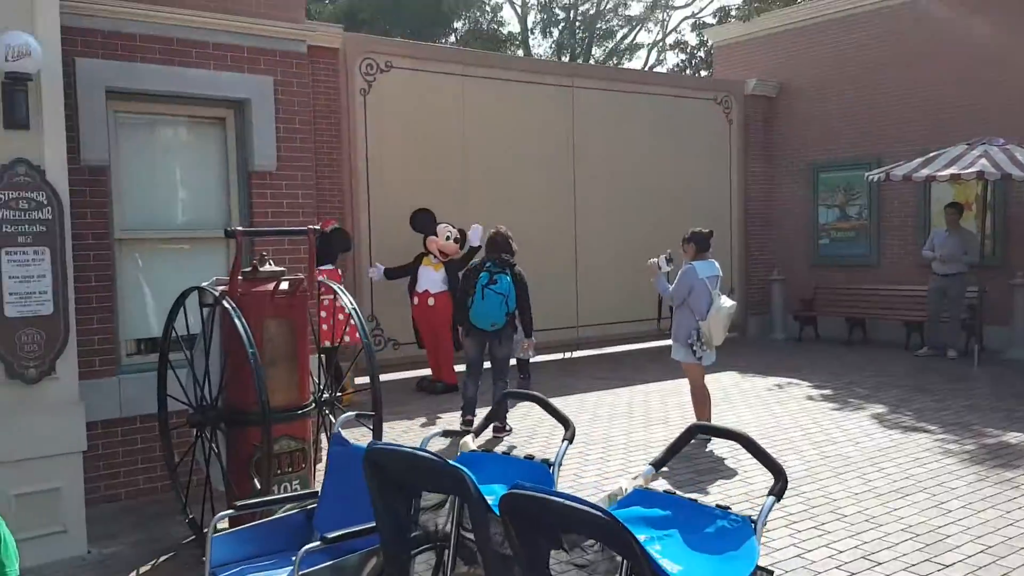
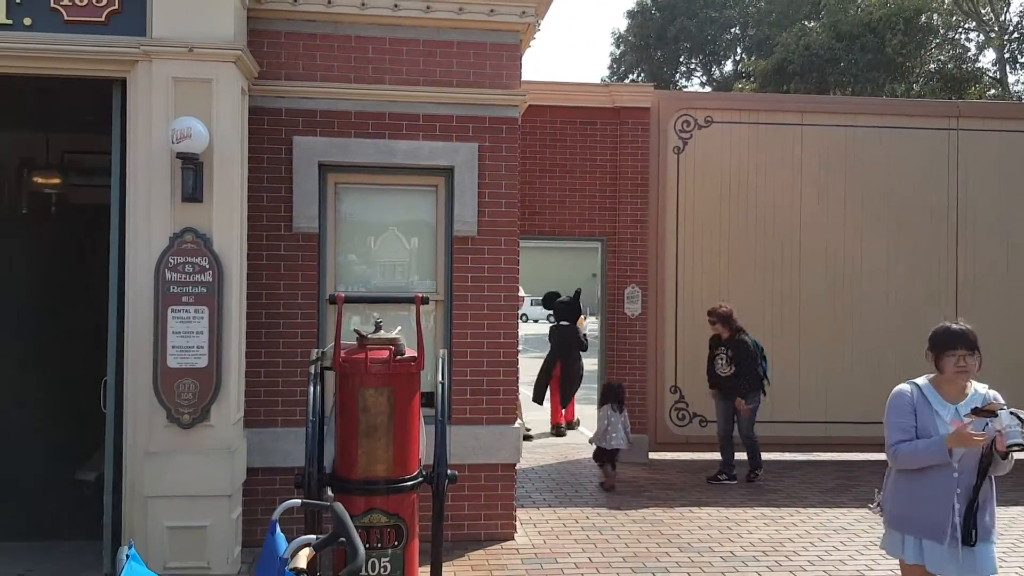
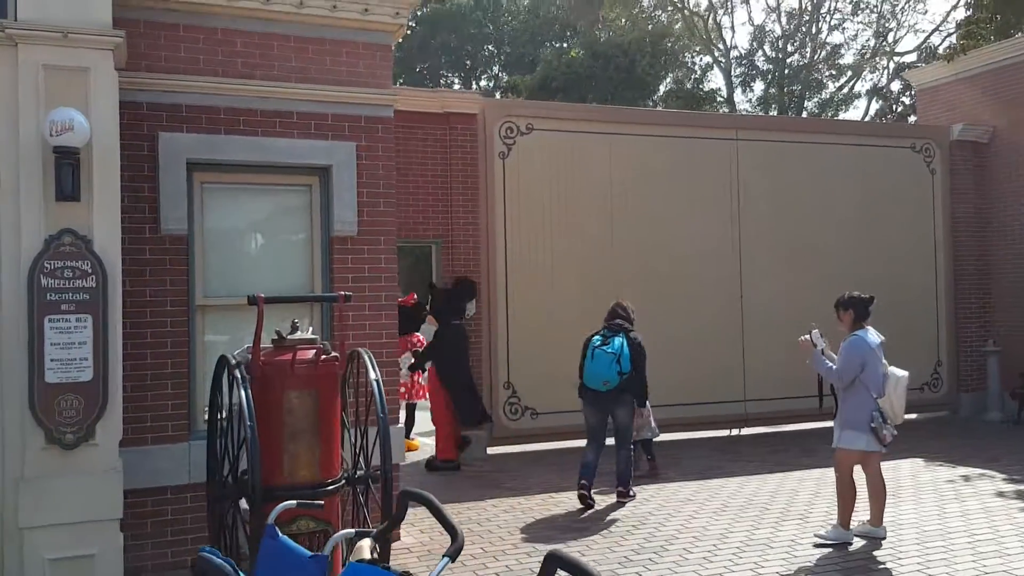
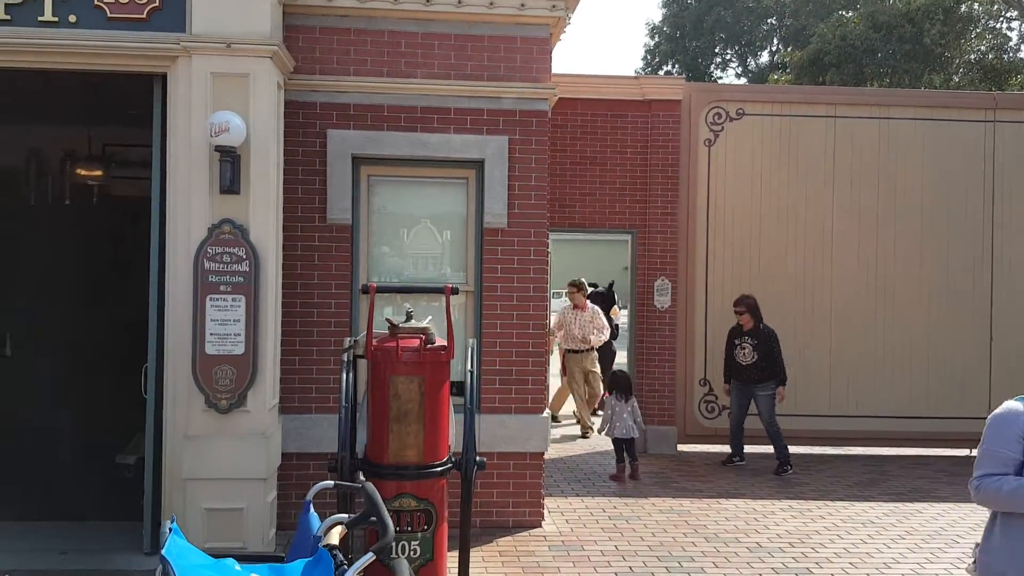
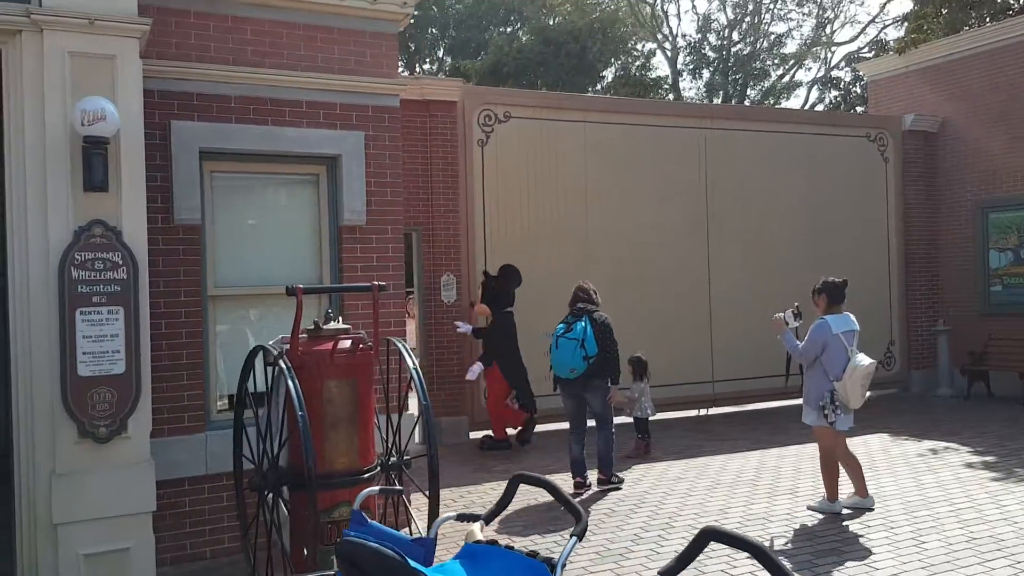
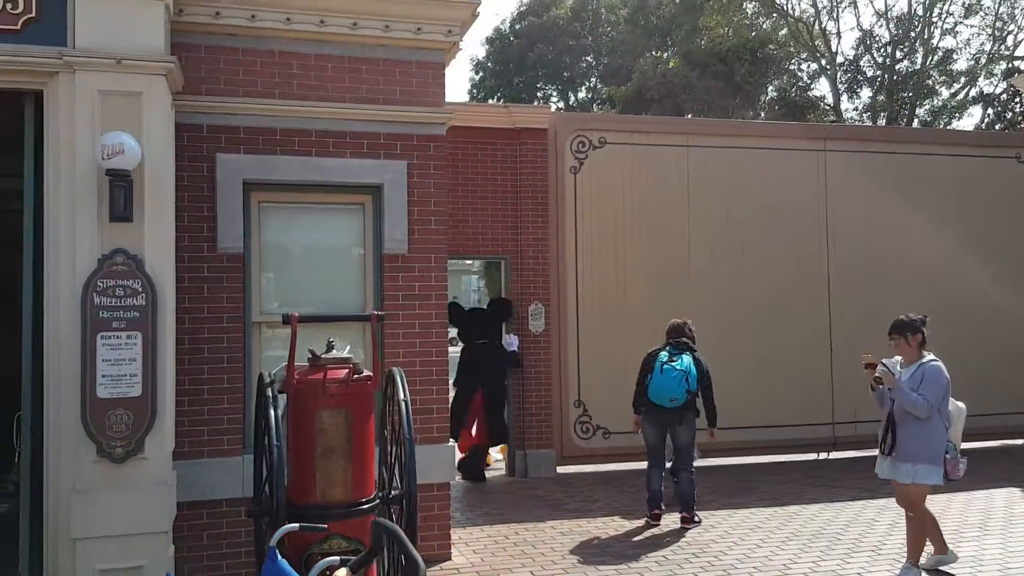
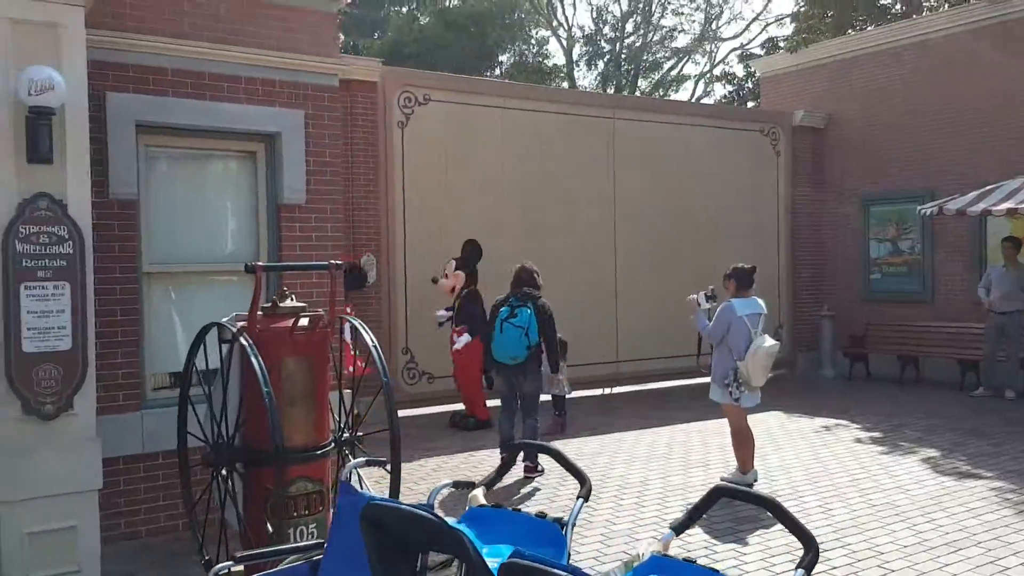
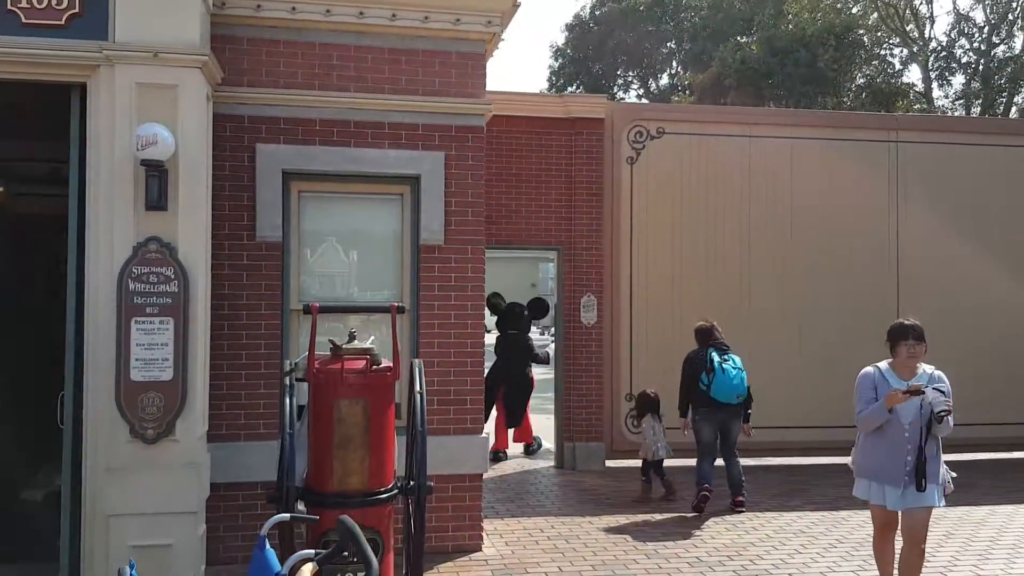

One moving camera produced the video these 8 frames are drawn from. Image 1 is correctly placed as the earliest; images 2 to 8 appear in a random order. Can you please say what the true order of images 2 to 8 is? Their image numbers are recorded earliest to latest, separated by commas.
7, 5, 3, 6, 8, 2, 4
